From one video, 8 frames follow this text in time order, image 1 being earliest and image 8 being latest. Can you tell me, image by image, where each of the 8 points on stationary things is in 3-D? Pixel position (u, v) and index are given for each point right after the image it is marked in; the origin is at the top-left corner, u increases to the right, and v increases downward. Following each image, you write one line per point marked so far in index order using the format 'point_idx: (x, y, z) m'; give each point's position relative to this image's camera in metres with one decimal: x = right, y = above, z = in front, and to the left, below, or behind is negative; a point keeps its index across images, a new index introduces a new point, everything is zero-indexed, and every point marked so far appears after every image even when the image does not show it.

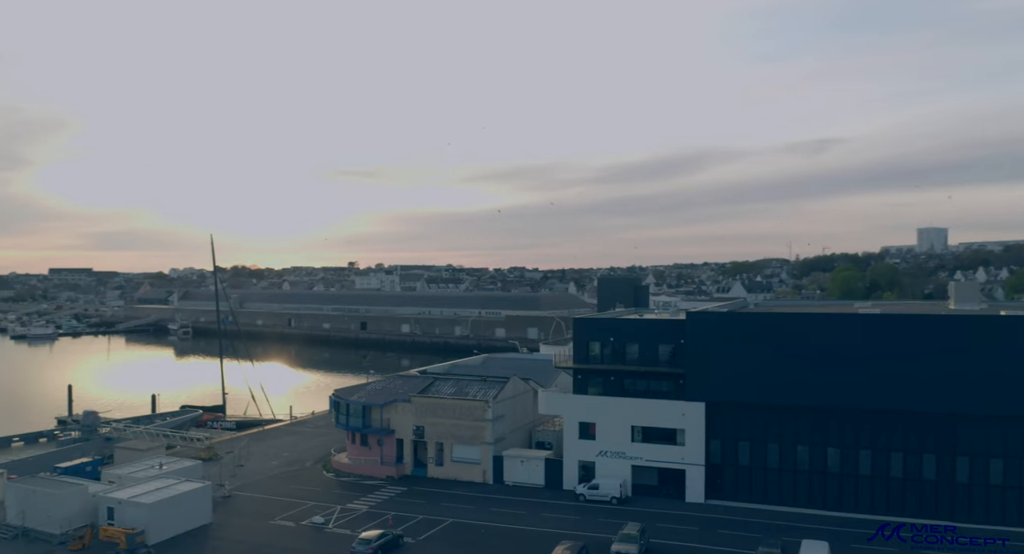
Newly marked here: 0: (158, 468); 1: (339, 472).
0: (-6.2, -3.4, +12.7) m
1: (-3.7, -4.3, +15.9) m
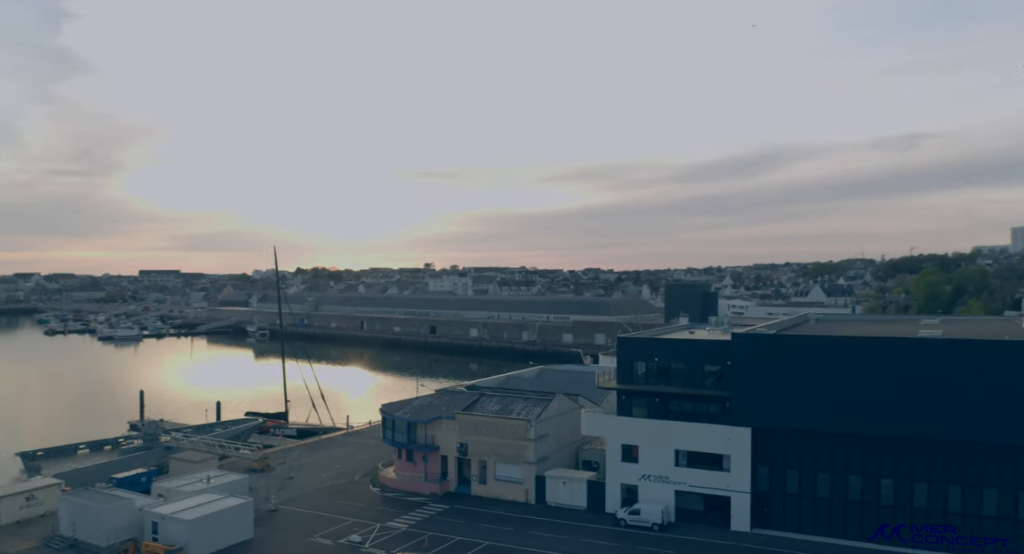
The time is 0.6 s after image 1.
0: (-5.5, -3.7, +13.0) m
1: (-2.8, -4.6, +15.9) m
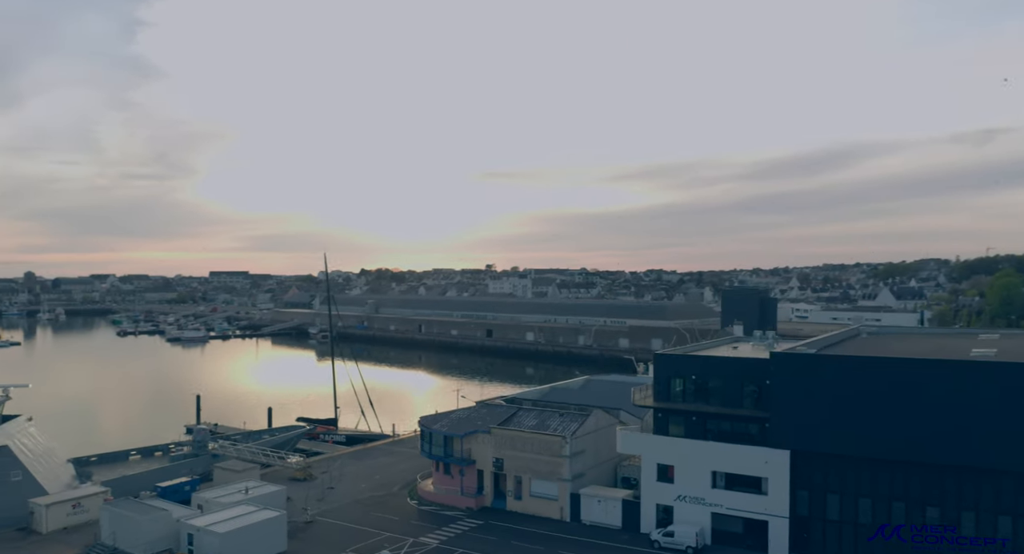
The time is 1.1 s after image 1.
0: (-4.9, -3.9, +13.2) m
1: (-2.0, -4.9, +15.9) m
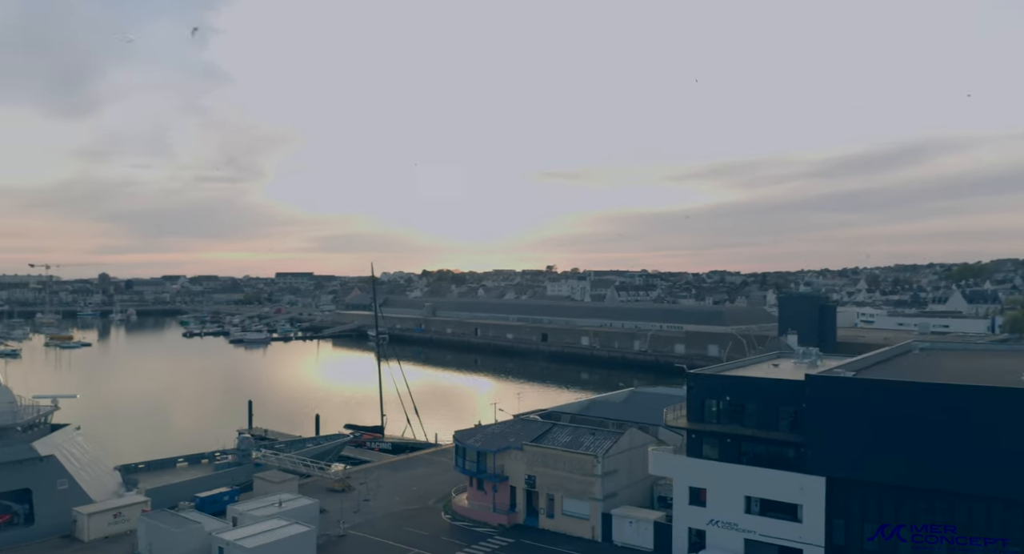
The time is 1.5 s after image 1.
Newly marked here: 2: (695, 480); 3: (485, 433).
0: (-4.3, -4.2, +13.4) m
1: (-1.2, -5.2, +15.9) m
2: (+2.9, -3.2, +11.5) m
3: (-0.6, -3.6, +16.6) m
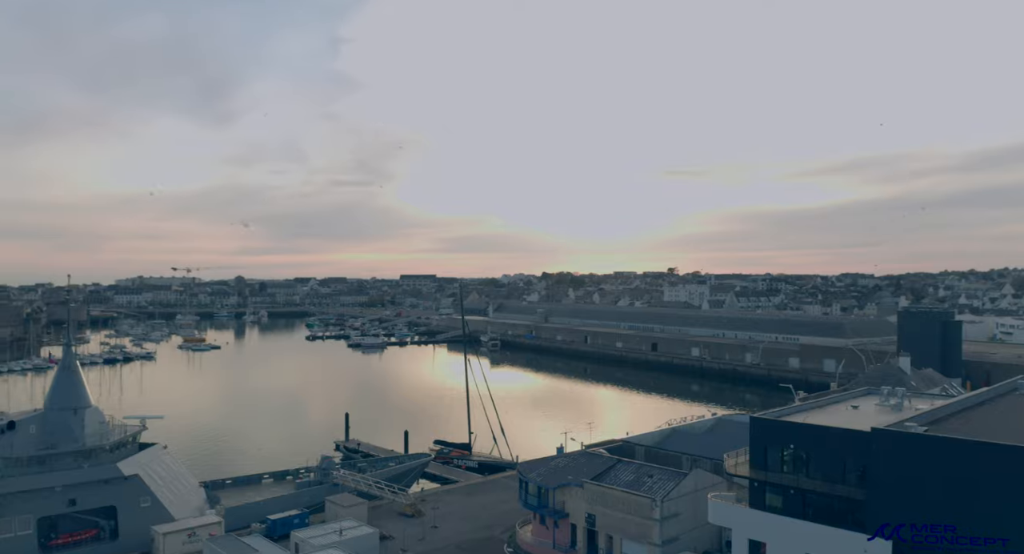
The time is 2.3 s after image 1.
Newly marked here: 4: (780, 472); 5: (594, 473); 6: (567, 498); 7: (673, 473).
0: (-3.3, -4.9, +13.7) m
1: (+0.1, -5.9, +15.8) m
2: (+3.7, -3.9, +11.0) m
3: (+0.8, -4.3, +16.5) m
4: (+4.0, -2.9, +11.1) m
5: (+1.7, -4.2, +15.5) m
6: (+1.2, -4.6, +15.2) m
7: (+3.2, -4.0, +14.7) m
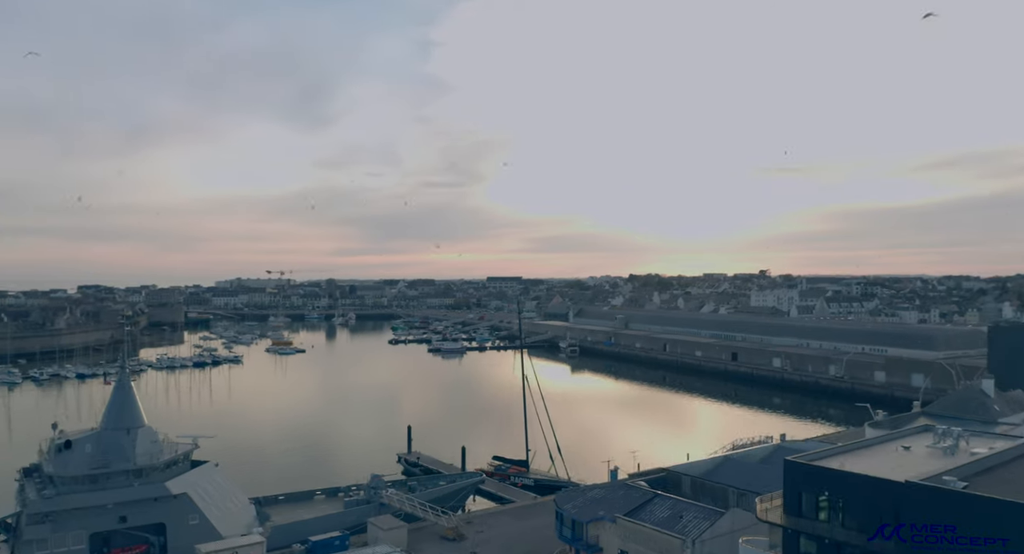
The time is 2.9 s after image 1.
0: (-2.7, -5.5, +14.0) m
1: (+0.8, -6.6, +15.7) m
2: (+4.0, -4.5, +10.6) m
3: (+1.6, -5.0, +16.3) m
4: (+4.4, -3.6, +10.7) m
5: (+2.5, -4.9, +15.3) m
6: (+1.8, -5.3, +15.0) m
7: (+3.9, -4.7, +14.4) m
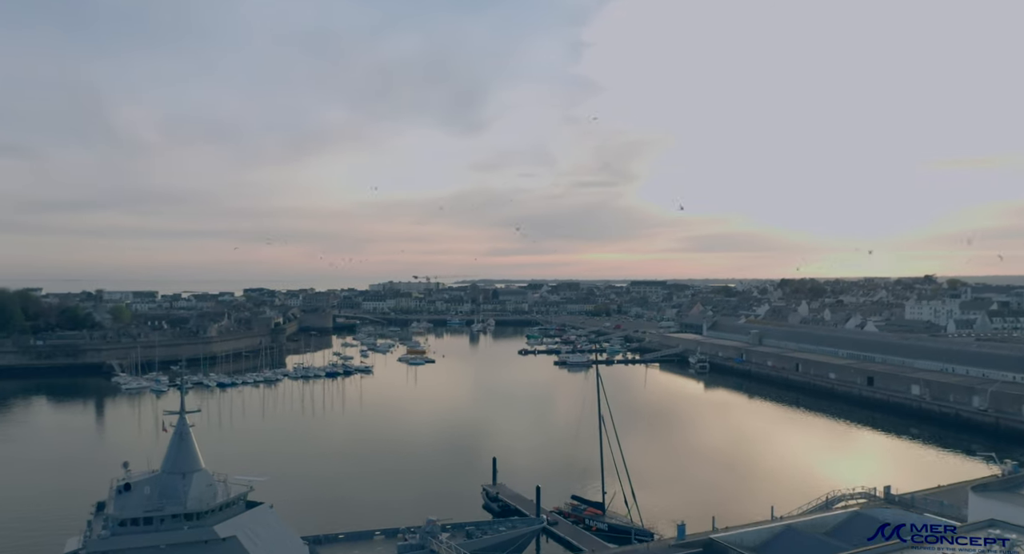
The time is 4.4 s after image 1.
0: (-2.4, -6.8, +14.5) m
1: (+1.3, -8.2, +15.7) m
2: (+3.8, -5.9, +10.4) m
3: (+2.2, -6.6, +16.3) m
4: (+4.3, -5.0, +10.5) m
5: (+2.9, -6.5, +15.1) m
6: (+2.3, -6.9, +15.0) m
7: (+4.2, -6.3, +14.1) m
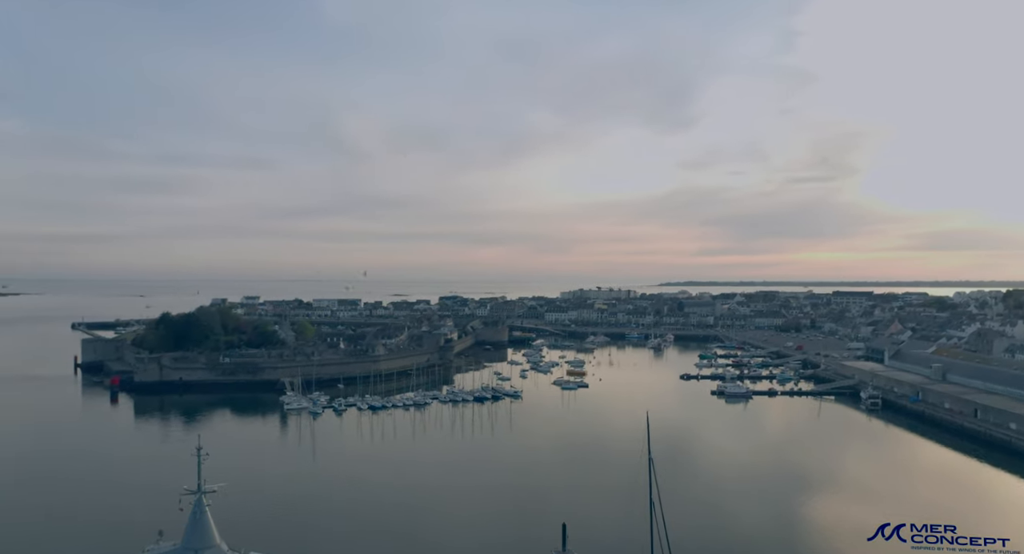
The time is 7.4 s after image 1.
0: (-3.2, -9.2, +15.8) m
1: (+0.6, -10.7, +16.4) m
2: (+2.6, -8.1, +11.0) m
3: (+1.6, -9.3, +17.0) m
4: (+3.1, -7.3, +11.1) m
5: (+2.2, -9.0, +15.8) m
6: (+1.5, -9.4, +15.7) m
7: (+3.4, -8.8, +14.7) m
